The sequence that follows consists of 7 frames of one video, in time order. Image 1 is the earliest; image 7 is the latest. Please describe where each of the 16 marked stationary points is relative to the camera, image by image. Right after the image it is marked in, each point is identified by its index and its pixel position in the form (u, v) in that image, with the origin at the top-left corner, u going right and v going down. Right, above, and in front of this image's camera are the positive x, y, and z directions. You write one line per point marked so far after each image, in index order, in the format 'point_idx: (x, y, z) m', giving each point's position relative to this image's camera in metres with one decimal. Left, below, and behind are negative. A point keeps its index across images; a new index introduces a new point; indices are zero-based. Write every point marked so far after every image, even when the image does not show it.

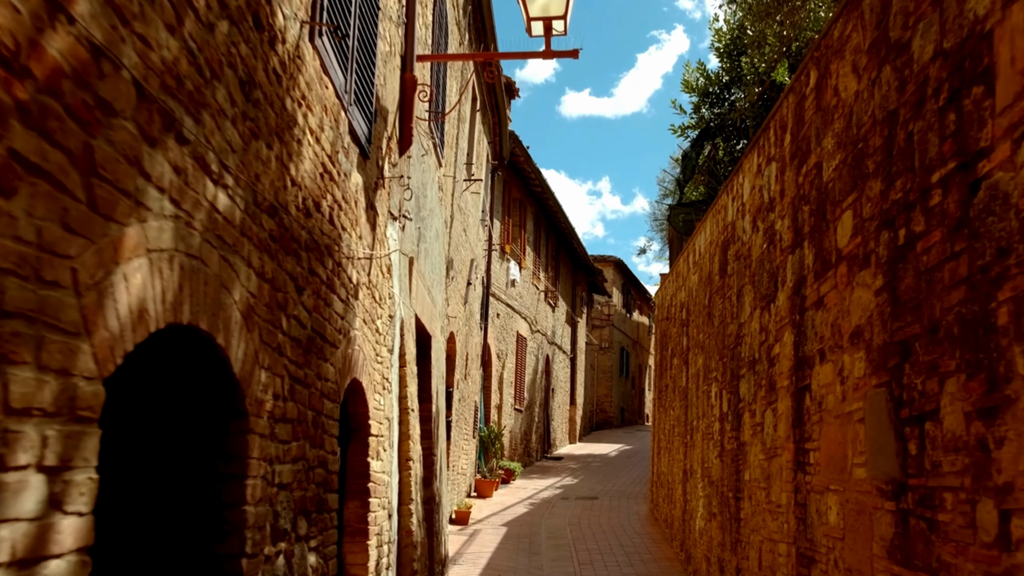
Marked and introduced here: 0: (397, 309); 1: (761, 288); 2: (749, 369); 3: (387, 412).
0: (-0.8, -0.2, +6.1) m
1: (+1.9, 0.0, +6.7) m
2: (+1.9, -0.7, +7.1) m
3: (-0.8, -0.8, +5.5) m
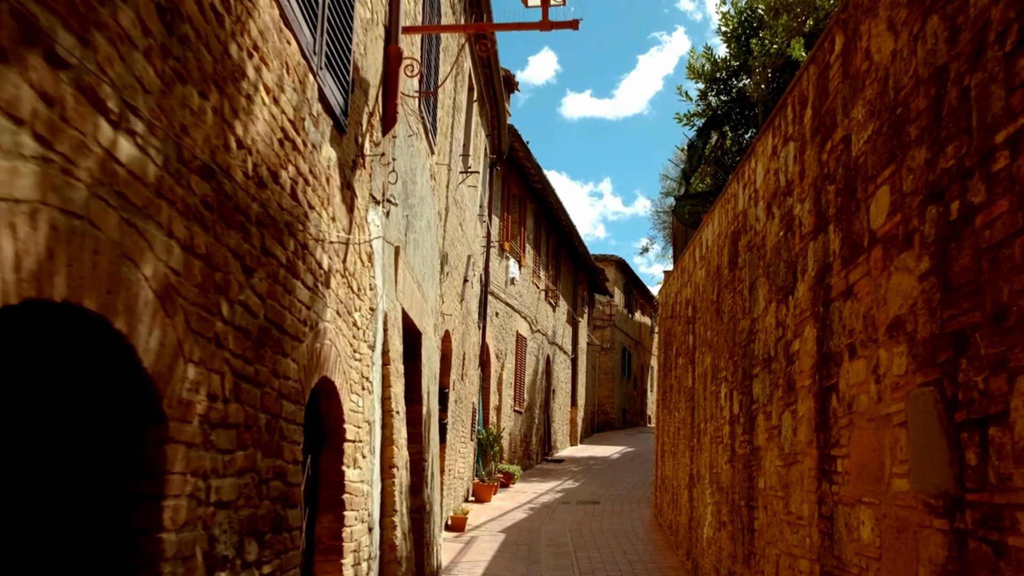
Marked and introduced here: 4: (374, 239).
0: (-0.9, -0.1, +5.5) m
1: (+1.9, +0.1, +6.2) m
2: (+1.9, -0.6, +6.6) m
3: (-0.9, -0.7, +5.0) m
4: (-0.9, +0.3, +5.4) m
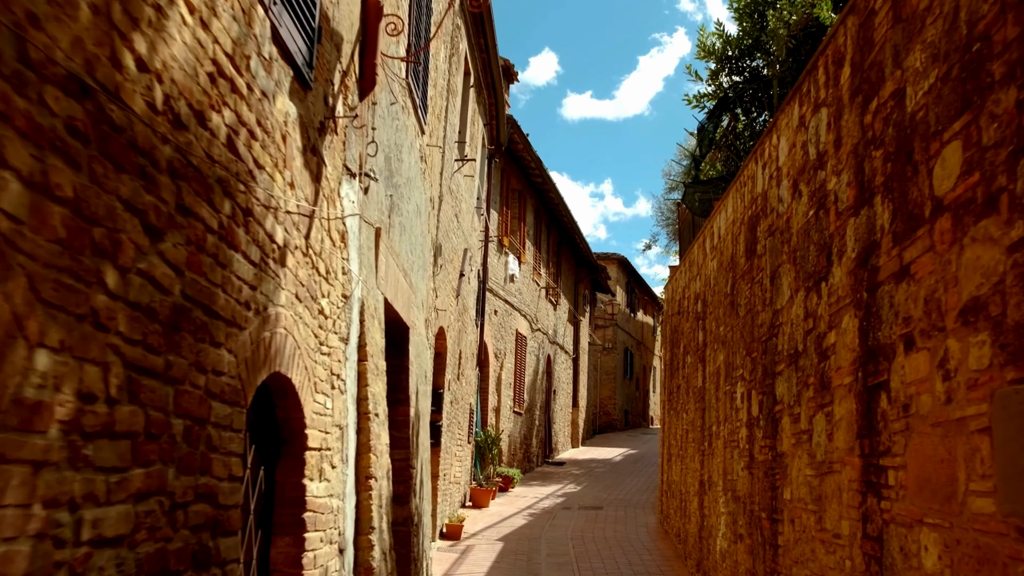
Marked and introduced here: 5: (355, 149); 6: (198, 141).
0: (-0.9, 0.0, +4.8) m
1: (+1.9, +0.1, +5.5) m
2: (+1.9, -0.5, +5.9) m
3: (-0.9, -0.7, +4.3) m
4: (-0.9, +0.4, +4.7) m
5: (-0.9, +0.8, +5.0) m
6: (-1.0, +0.4, +2.6) m
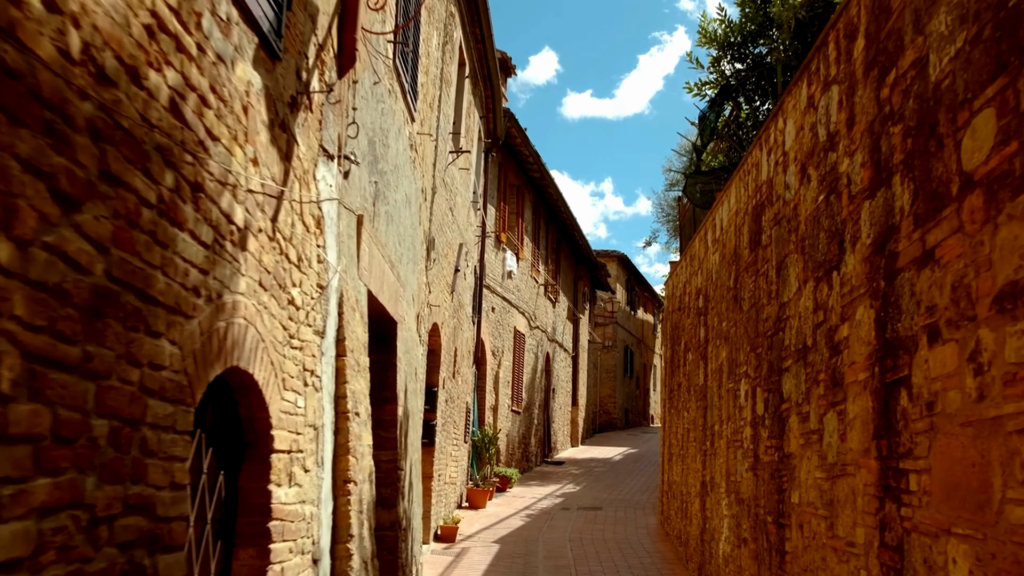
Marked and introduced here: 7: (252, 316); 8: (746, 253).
0: (-0.9, 0.0, +4.5) m
1: (+1.8, +0.2, +5.1) m
2: (+1.8, -0.5, +5.5) m
3: (-0.9, -0.6, +4.0) m
4: (-1.0, +0.4, +4.4) m
5: (-1.0, +0.9, +4.6) m
6: (-1.0, +0.5, +2.3) m
7: (-1.0, -0.1, +3.2) m
8: (+2.0, +0.3, +7.4) m
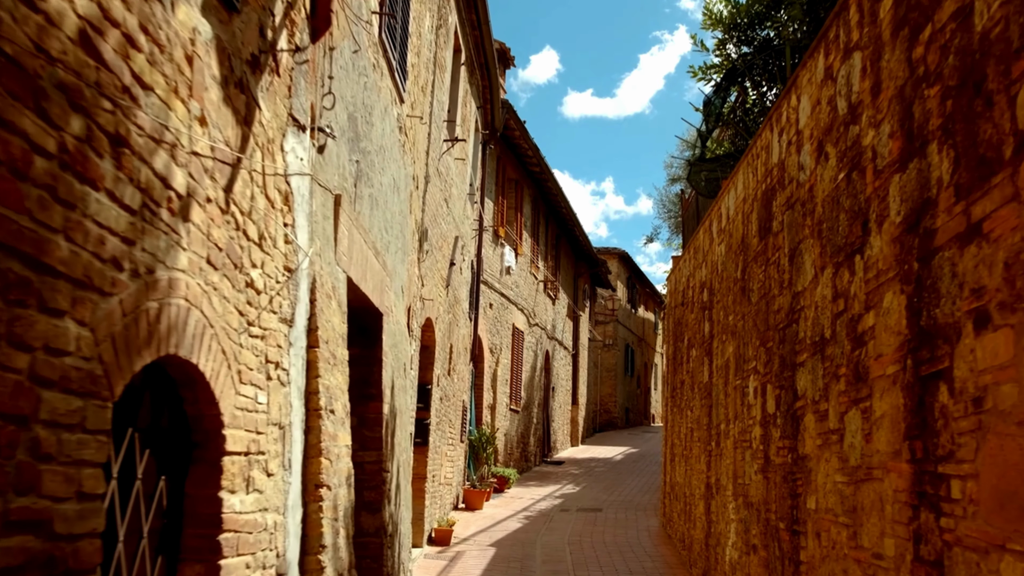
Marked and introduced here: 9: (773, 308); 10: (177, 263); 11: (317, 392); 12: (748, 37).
0: (-1.0, +0.1, +4.1) m
1: (+1.8, +0.3, +4.7) m
2: (+1.8, -0.4, +5.1) m
3: (-1.0, -0.5, +3.6) m
4: (-1.0, +0.5, +4.0) m
5: (-1.0, +0.9, +4.2) m
6: (-1.1, +0.6, +1.9) m
7: (-1.0, 0.0, +2.8) m
8: (+2.0, +0.4, +7.0) m
9: (+1.9, -0.1, +6.2) m
10: (-1.0, +0.1, +2.7) m
11: (-0.9, -0.5, +4.1) m
12: (+2.7, +2.8, +9.7) m
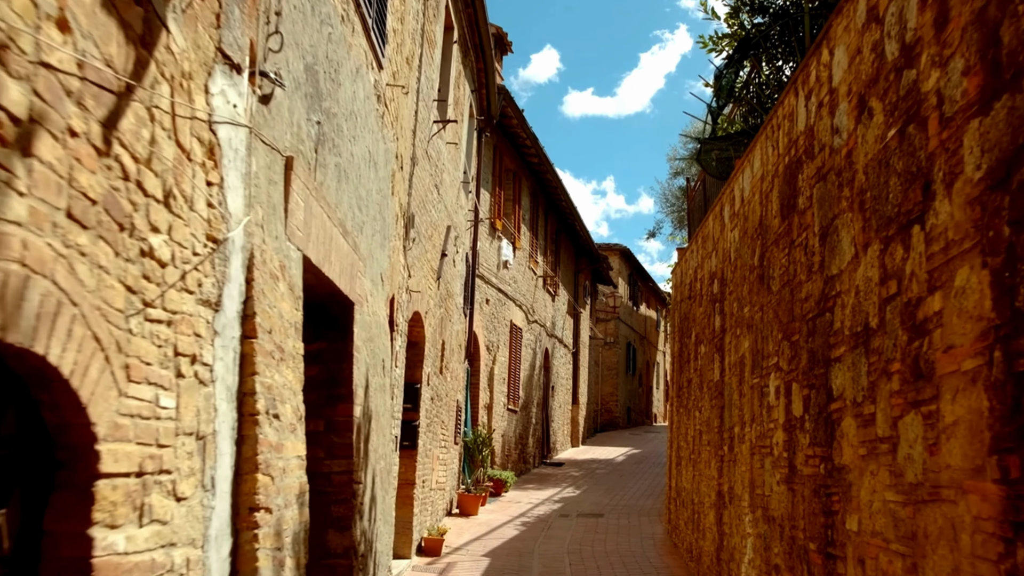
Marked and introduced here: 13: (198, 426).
0: (-1.1, +0.2, +3.3) m
1: (+1.7, +0.4, +3.9) m
2: (+1.7, -0.3, +4.3) m
3: (-1.1, -0.4, +2.8) m
4: (-1.1, +0.6, +3.2) m
5: (-1.1, +1.0, +3.4) m
6: (-1.1, +0.7, +1.1) m
7: (-1.1, +0.1, +2.0) m
8: (+1.9, +0.5, +6.2) m
9: (+1.8, -0.1, +5.5) m
10: (-1.1, +0.2, +1.9) m
11: (-1.0, -0.4, +3.4) m
12: (+2.6, +2.9, +8.9) m
13: (-1.1, -0.5, +2.9) m
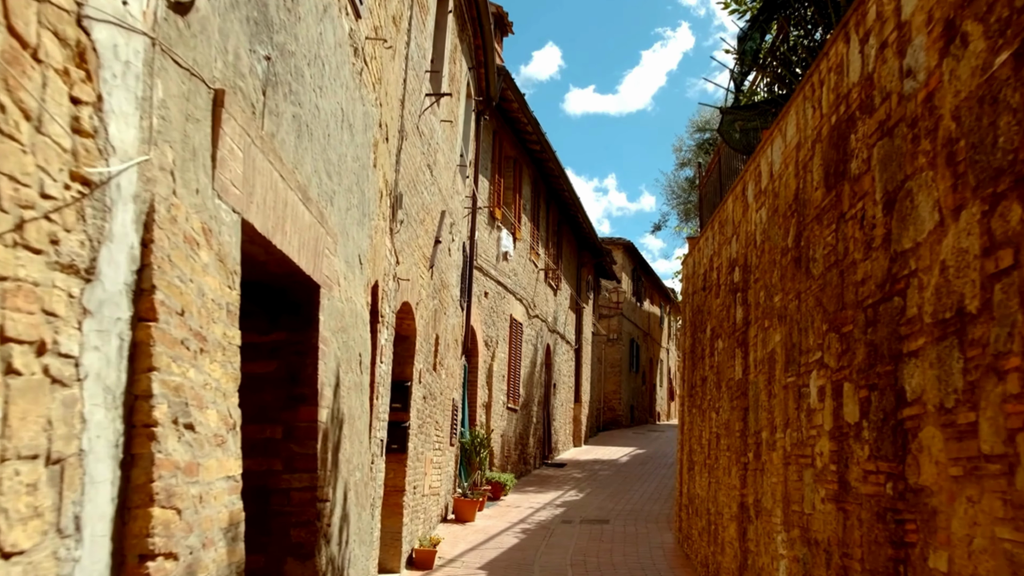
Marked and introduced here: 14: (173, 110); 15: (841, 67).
0: (-1.1, +0.3, +2.4) m
1: (+1.7, +0.5, +3.0) m
2: (+1.7, -0.2, +3.4) m
3: (-1.1, -0.3, +1.9) m
4: (-1.1, +0.7, +2.3) m
5: (-1.1, +1.1, +2.5) m
6: (-1.2, +0.8, +0.2) m
7: (-1.1, +0.2, +1.1) m
8: (+1.9, +0.6, +5.3) m
9: (+1.8, 0.0, +4.6) m
10: (-1.1, +0.3, +1.0) m
11: (-1.0, -0.3, +2.5) m
12: (+2.6, +3.0, +8.0) m
13: (-1.1, -0.4, +2.0) m
14: (-1.1, +0.6, +2.7) m
15: (+1.9, +1.3, +4.9) m
